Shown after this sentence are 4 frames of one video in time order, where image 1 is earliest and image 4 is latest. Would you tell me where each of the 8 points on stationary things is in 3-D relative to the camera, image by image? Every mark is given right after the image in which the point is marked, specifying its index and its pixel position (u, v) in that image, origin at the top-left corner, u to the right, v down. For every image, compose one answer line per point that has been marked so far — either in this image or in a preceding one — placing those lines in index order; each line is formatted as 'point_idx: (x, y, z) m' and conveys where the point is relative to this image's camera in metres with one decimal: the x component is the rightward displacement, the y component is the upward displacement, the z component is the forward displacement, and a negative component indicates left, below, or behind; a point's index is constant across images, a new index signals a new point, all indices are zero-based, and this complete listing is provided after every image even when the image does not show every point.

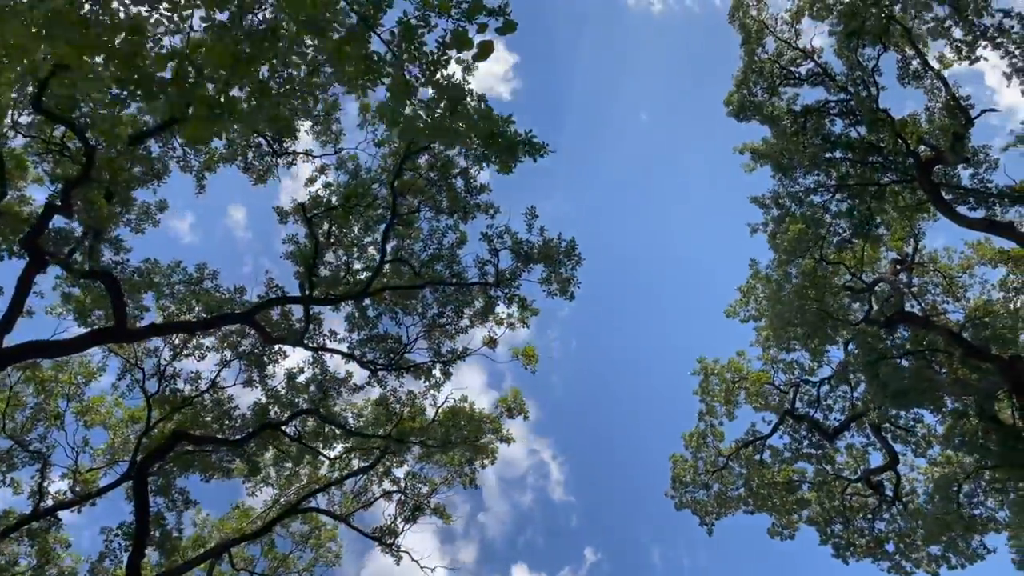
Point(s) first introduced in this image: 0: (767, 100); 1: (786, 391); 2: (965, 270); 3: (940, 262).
0: (+4.0, +2.9, +12.6) m
1: (+4.3, -1.6, +12.7) m
2: (+7.8, +0.3, +13.9) m
3: (+7.6, +0.4, +14.3) m
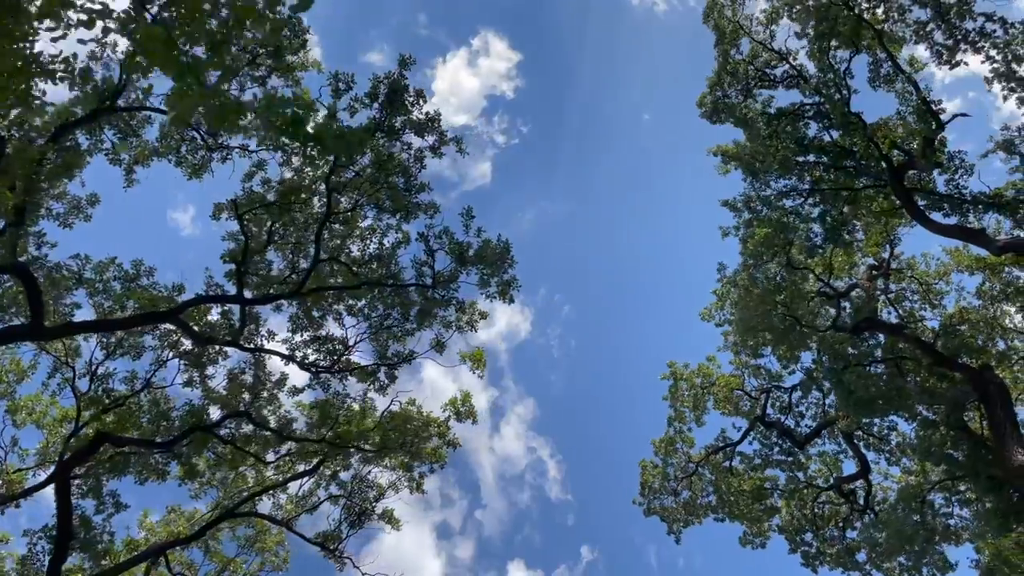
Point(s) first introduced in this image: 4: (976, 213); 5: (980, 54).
0: (+3.5, +2.9, +12.4) m
1: (+3.8, -1.7, +12.5) m
2: (+7.3, +0.2, +13.7) m
3: (+7.1, +0.3, +14.1) m
4: (+6.7, +1.1, +11.7) m
5: (+8.1, +4.1, +14.0) m
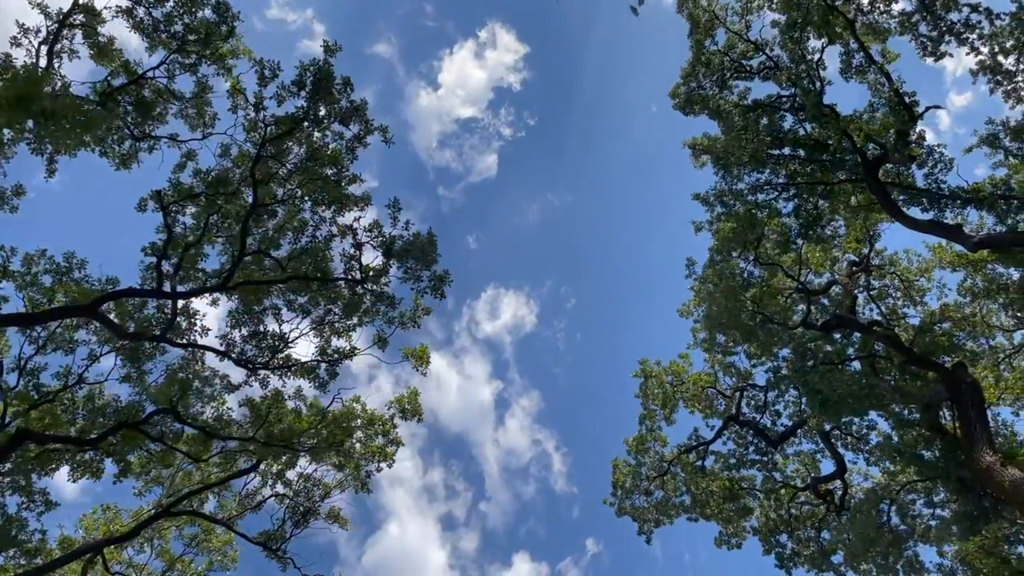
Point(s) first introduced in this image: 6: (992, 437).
0: (+3.1, +2.9, +12.2) m
1: (+3.3, -1.6, +12.3) m
2: (+6.9, +0.2, +13.4) m
3: (+6.6, +0.4, +13.8) m
4: (+6.2, +1.1, +11.4) m
5: (+7.7, +4.1, +13.7) m
6: (+5.5, -1.7, +9.2) m
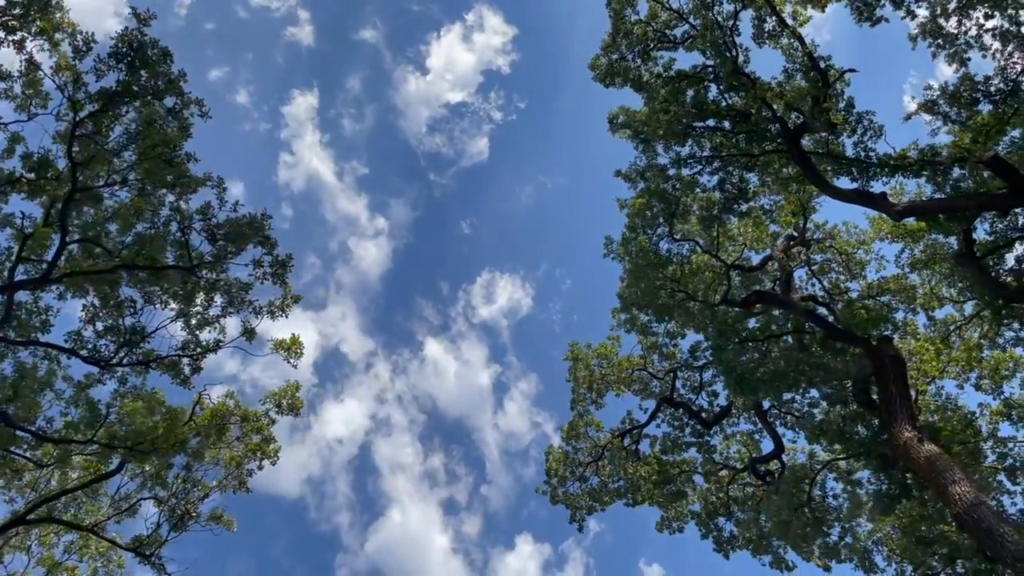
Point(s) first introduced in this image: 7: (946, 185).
0: (+1.8, +3.2, +11.7) m
1: (+2.2, -1.3, +11.9) m
2: (+5.7, +0.7, +13.1) m
3: (+5.5, +0.8, +13.5) m
4: (+5.1, +1.5, +11.0) m
5: (+6.4, +4.6, +13.3) m
6: (+4.4, -1.4, +8.9) m
7: (+5.8, +1.4, +10.7) m
